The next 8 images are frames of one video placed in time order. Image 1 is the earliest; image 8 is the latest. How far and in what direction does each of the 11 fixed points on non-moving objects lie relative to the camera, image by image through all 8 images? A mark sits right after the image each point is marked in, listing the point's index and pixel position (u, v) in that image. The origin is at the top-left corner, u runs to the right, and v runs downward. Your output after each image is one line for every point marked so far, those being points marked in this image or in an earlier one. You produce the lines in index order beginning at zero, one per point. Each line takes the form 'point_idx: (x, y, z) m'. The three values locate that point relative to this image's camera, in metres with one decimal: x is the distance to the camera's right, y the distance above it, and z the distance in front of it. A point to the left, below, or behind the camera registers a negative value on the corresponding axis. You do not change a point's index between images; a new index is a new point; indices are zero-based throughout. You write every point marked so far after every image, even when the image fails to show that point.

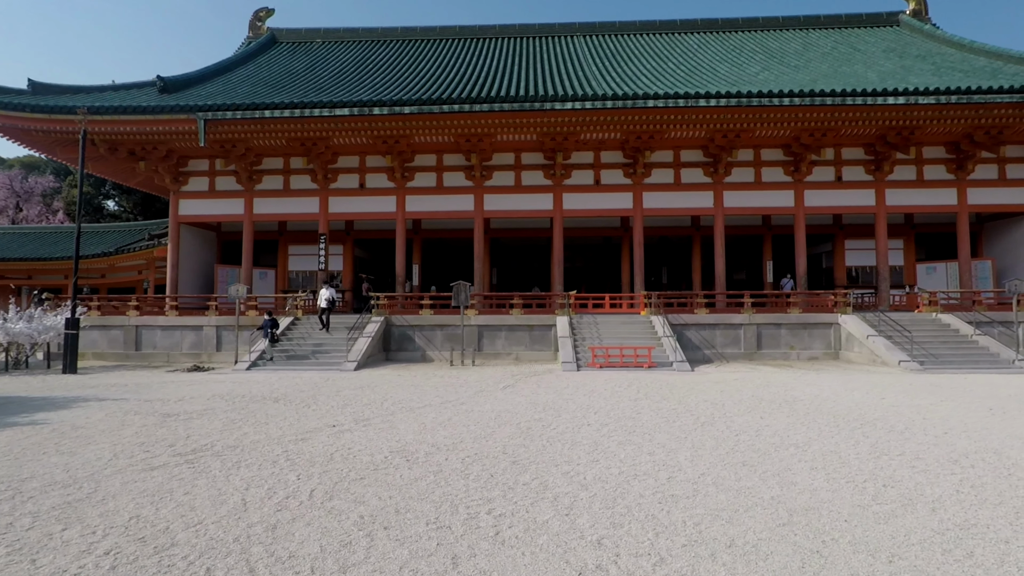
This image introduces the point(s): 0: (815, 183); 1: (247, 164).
0: (+6.6, +2.3, +12.4) m
1: (-5.9, +2.8, +12.8) m
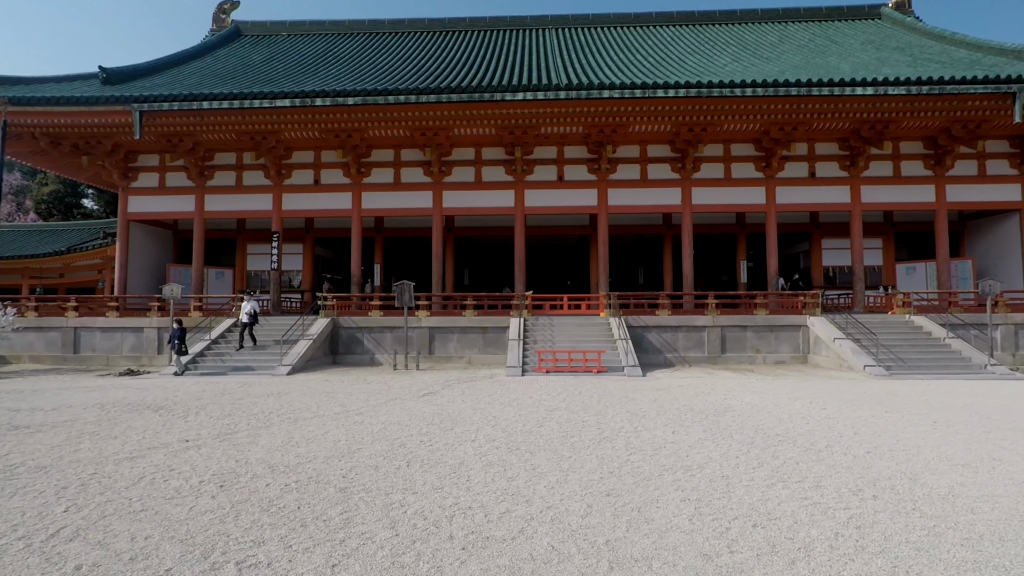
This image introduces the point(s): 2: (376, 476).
0: (+5.7, +2.3, +11.9) m
1: (-6.8, +2.8, +12.3) m
2: (-0.8, -1.1, +3.3) m
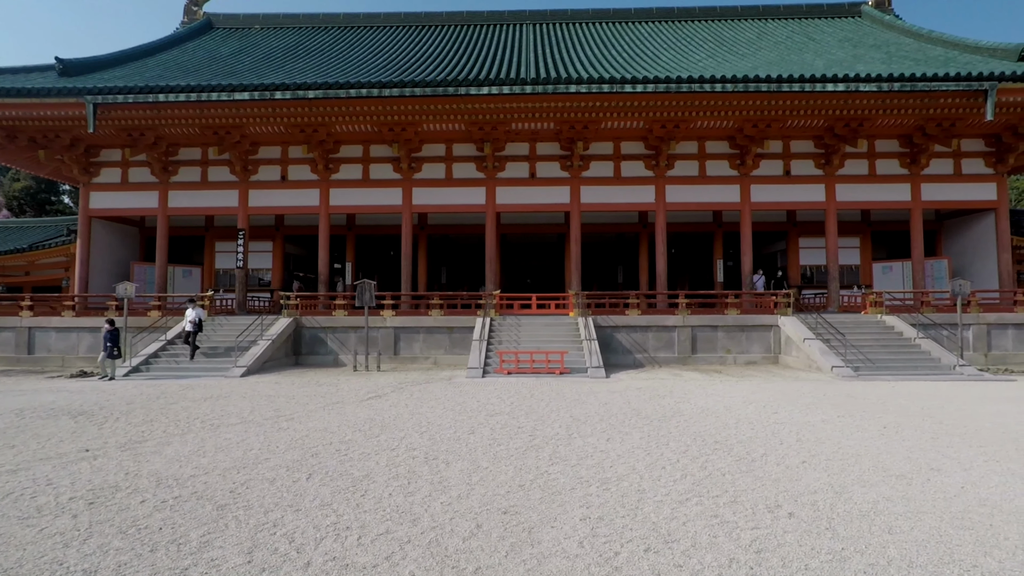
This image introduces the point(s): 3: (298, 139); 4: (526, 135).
0: (+5.1, +2.3, +11.7) m
1: (-7.4, +2.8, +12.0) m
2: (-1.3, -1.1, +3.0) m
3: (-4.4, +3.0, +11.6) m
4: (+0.3, +3.1, +11.6) m
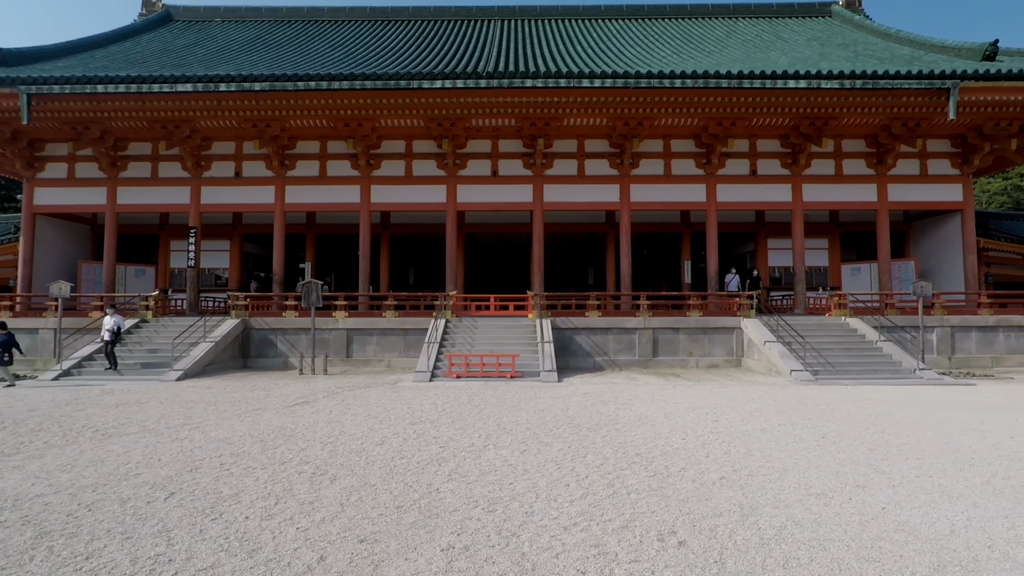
0: (+4.3, +2.2, +11.5) m
1: (-8.2, +2.8, +11.5) m
2: (-1.9, -1.1, +2.7) m
3: (-5.1, +3.0, +11.2) m
4: (-0.5, +3.1, +11.3) m
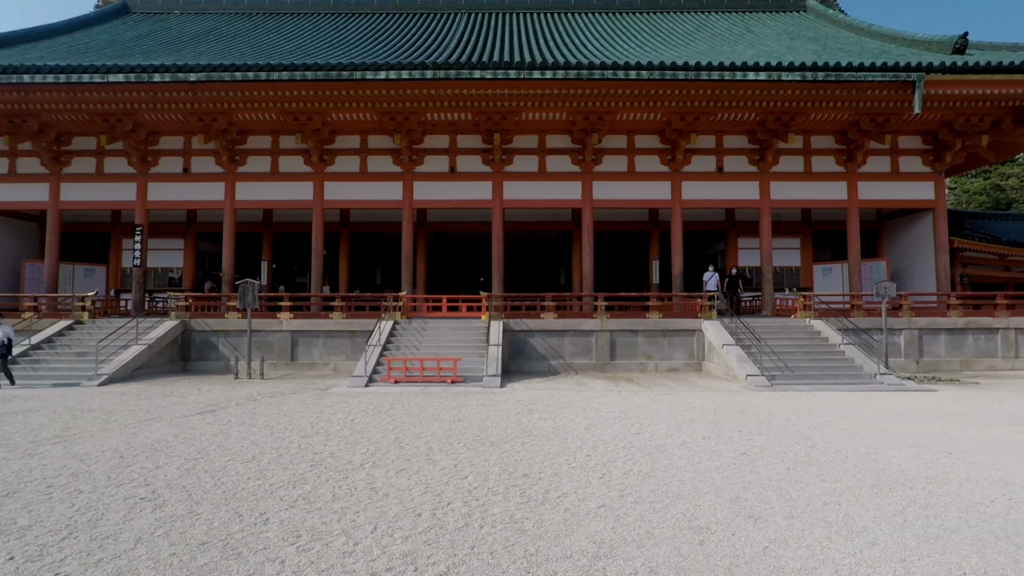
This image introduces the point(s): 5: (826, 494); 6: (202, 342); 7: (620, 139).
0: (+3.5, +2.2, +11.1) m
1: (-9.0, +2.8, +11.0) m
2: (-2.6, -1.1, +2.2) m
3: (-5.9, +3.0, +10.8) m
4: (-1.3, +3.1, +10.9) m
5: (+1.6, -1.0, +2.9) m
6: (-5.2, -0.9, +9.6) m
7: (+2.1, +2.9, +11.2) m
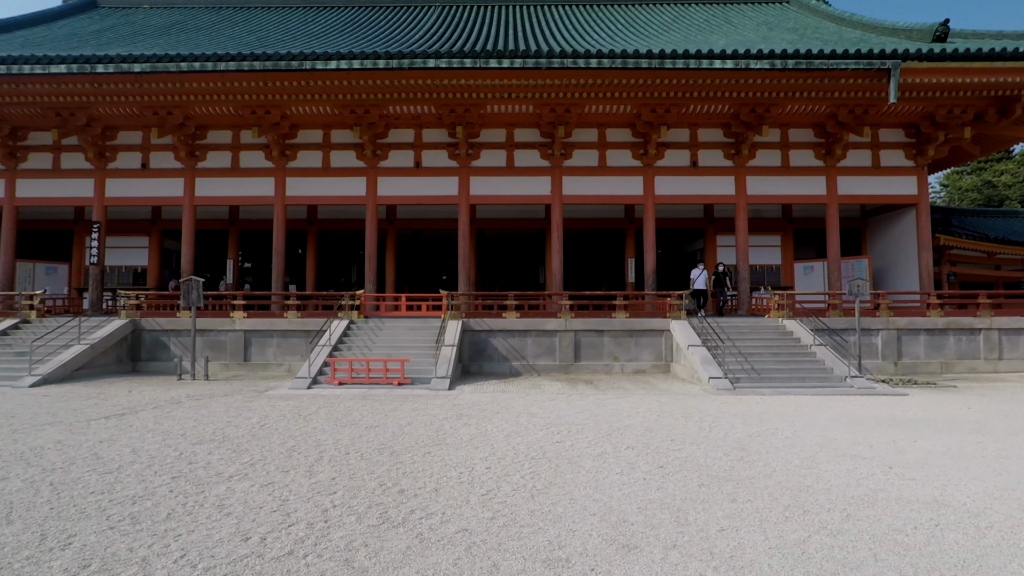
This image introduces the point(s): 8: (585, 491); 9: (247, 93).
0: (+2.9, +2.3, +10.7) m
1: (-9.6, +2.8, +10.7) m
2: (-3.3, -1.0, +1.9) m
3: (-6.6, +3.1, +10.4) m
4: (-1.9, +3.1, +10.5) m
5: (+1.0, -1.0, +2.5) m
6: (-5.8, -0.9, +9.2) m
7: (+1.5, +2.9, +10.8) m
8: (+0.4, -1.0, +2.9) m
9: (-4.2, +3.2, +9.2) m
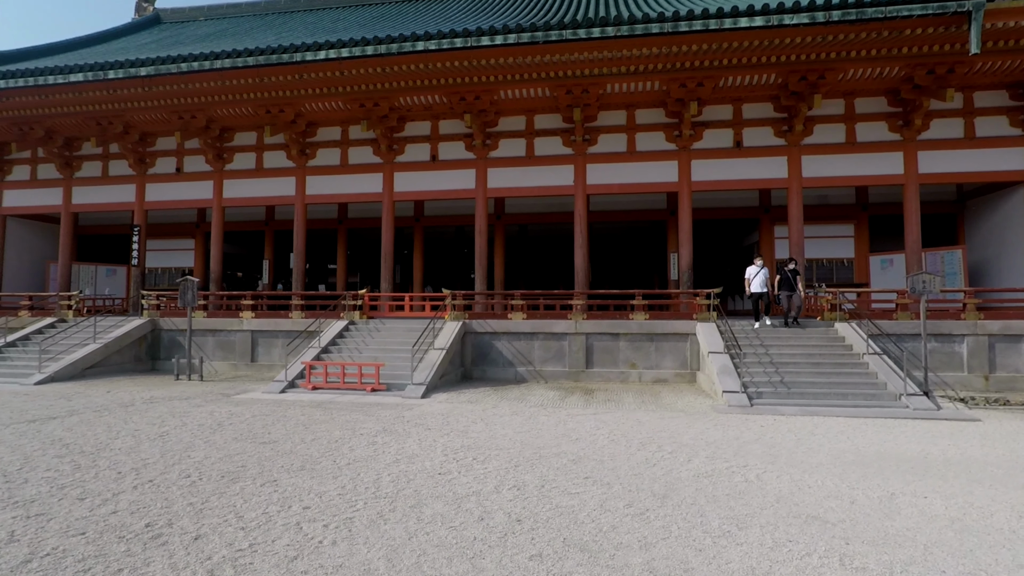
0: (+3.2, +2.3, +9.5) m
1: (-9.1, +2.8, +11.4) m
2: (-4.3, -1.0, +1.7) m
3: (-6.2, +3.1, +10.7) m
4: (-1.6, +3.1, +10.0) m
5: (0.0, -1.0, +1.7) m
6: (-5.6, -0.9, +9.4) m
7: (+1.8, +3.0, +9.8) m
8: (-0.5, -1.0, +2.2) m
9: (-4.1, +3.2, +9.1) m
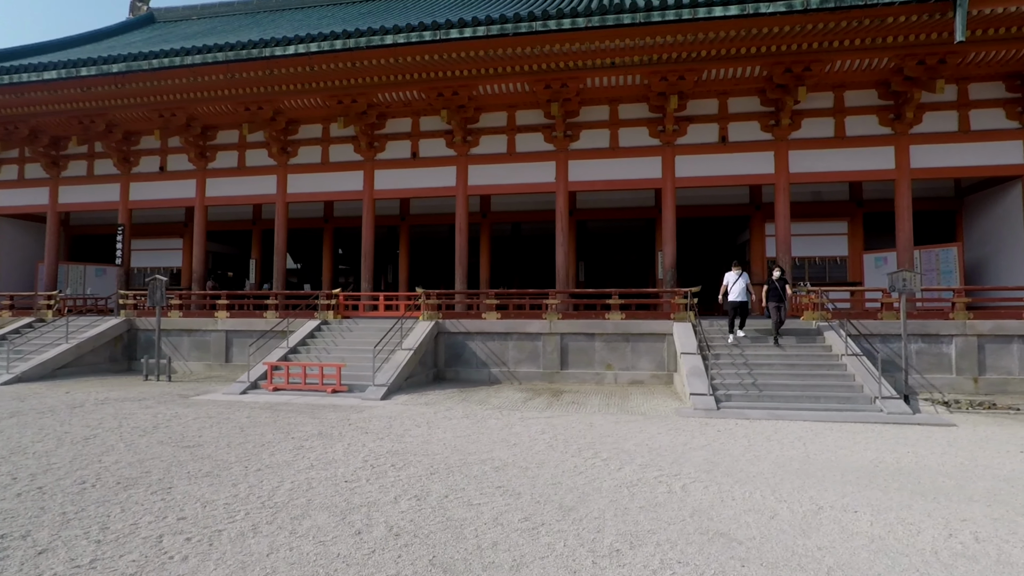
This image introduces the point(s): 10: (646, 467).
0: (+2.9, +2.3, +9.2) m
1: (-9.4, +2.8, +11.4) m
2: (-4.8, -1.0, +1.6) m
3: (-6.5, +3.1, +10.6) m
4: (-1.9, +3.1, +9.9) m
5: (-0.5, -1.0, +1.5) m
6: (-6.0, -0.9, +9.3) m
7: (+1.5, +3.0, +9.5) m
8: (-1.0, -1.0, +2.0) m
9: (-4.4, +3.2, +9.0) m
10: (+0.8, -1.0, +3.3) m
